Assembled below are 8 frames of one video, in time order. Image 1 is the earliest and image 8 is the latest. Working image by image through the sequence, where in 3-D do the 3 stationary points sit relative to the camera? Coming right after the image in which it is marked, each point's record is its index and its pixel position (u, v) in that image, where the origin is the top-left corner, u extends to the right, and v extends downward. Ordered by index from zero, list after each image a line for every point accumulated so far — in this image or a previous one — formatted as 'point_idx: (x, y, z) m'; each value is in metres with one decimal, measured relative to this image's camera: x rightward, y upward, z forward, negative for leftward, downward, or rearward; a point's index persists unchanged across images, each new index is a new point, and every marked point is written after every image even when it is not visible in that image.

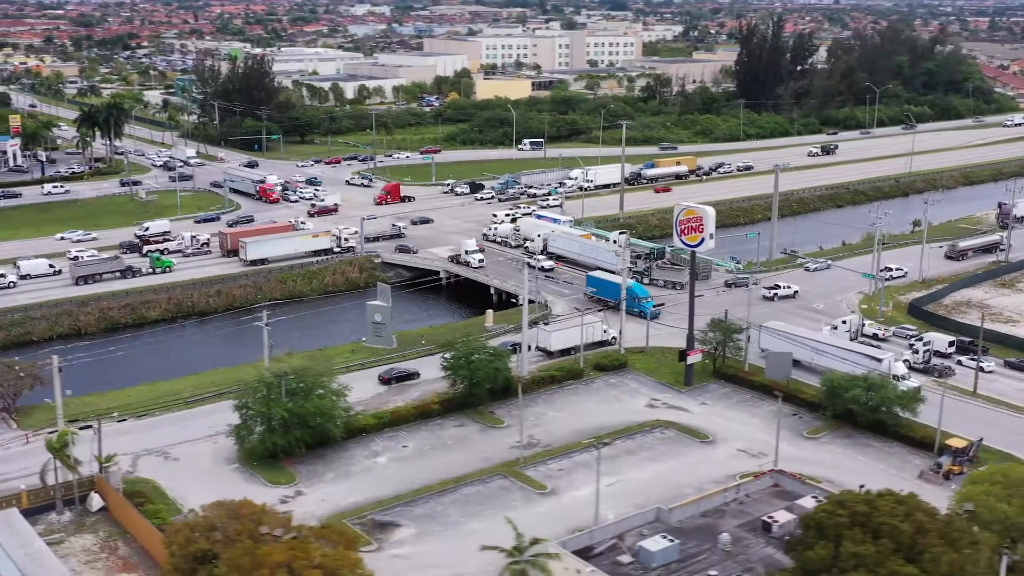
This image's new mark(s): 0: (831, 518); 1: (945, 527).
0: (+4.6, -3.3, +16.7) m
1: (+6.2, -3.4, +16.7) m
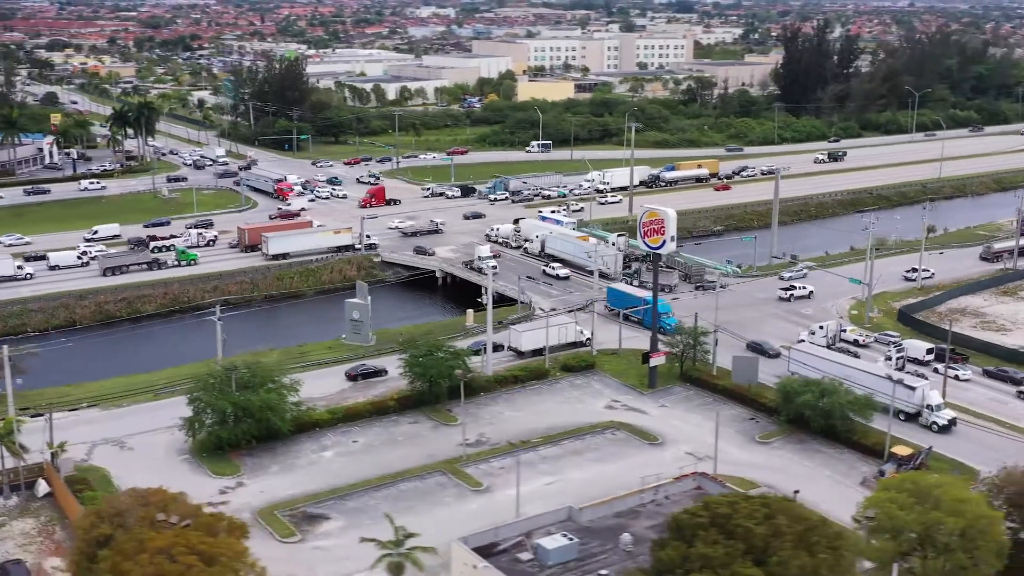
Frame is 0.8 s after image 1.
0: (+2.6, -3.3, +16.7) m
1: (+4.2, -3.5, +16.6) m
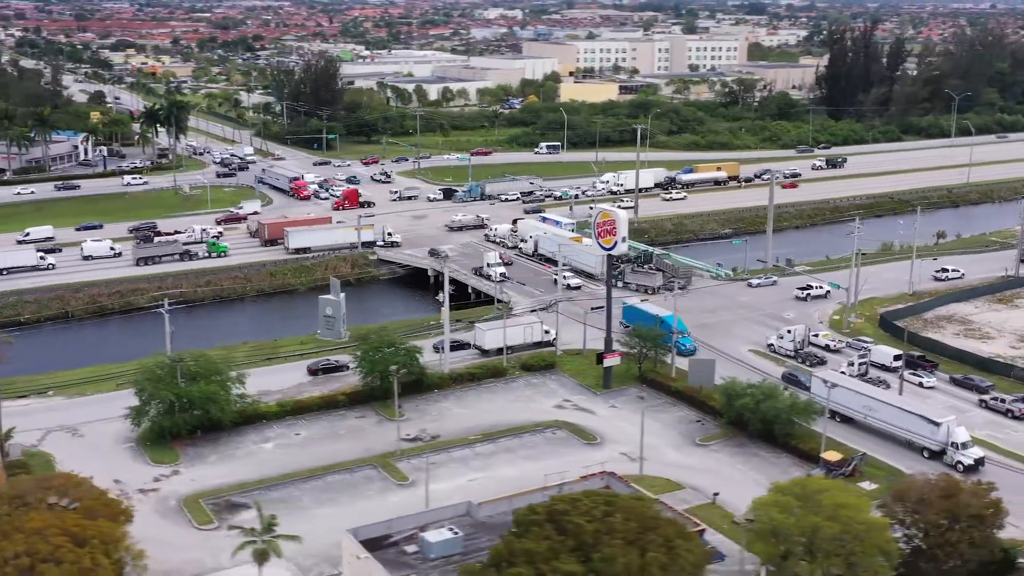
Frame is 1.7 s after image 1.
0: (+0.3, -3.3, +16.9) m
1: (+1.9, -3.5, +16.7) m
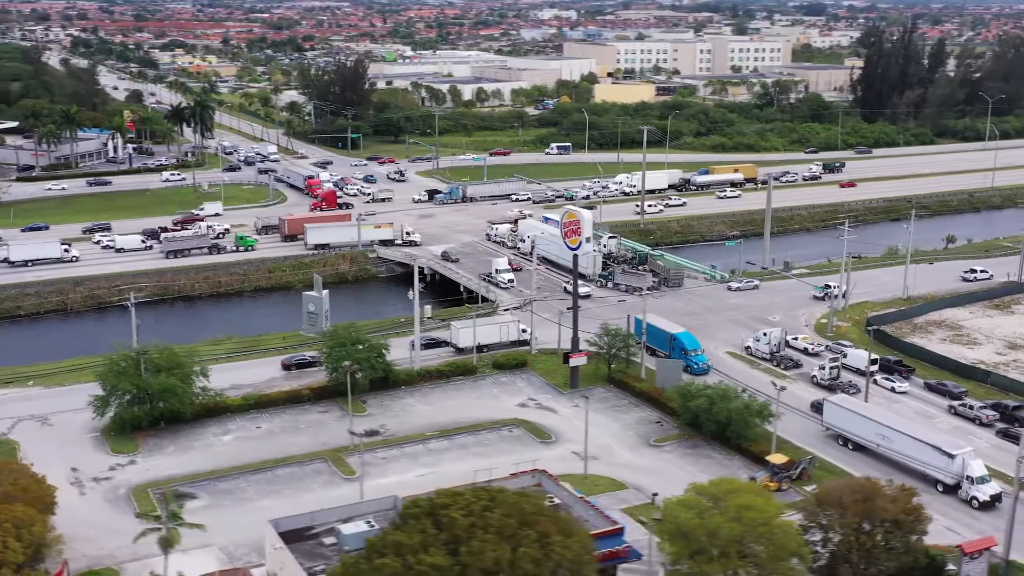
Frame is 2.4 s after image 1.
0: (-1.4, -3.2, +17.2) m
1: (+0.1, -3.5, +16.9) m
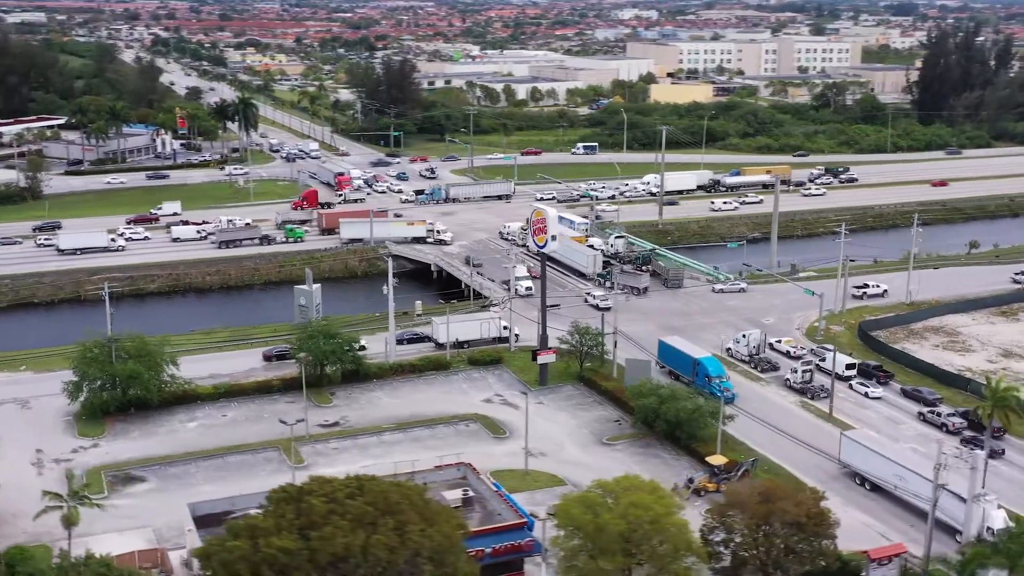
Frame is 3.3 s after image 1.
0: (-3.5, -3.1, +17.7) m
1: (-1.9, -3.4, +17.3) m
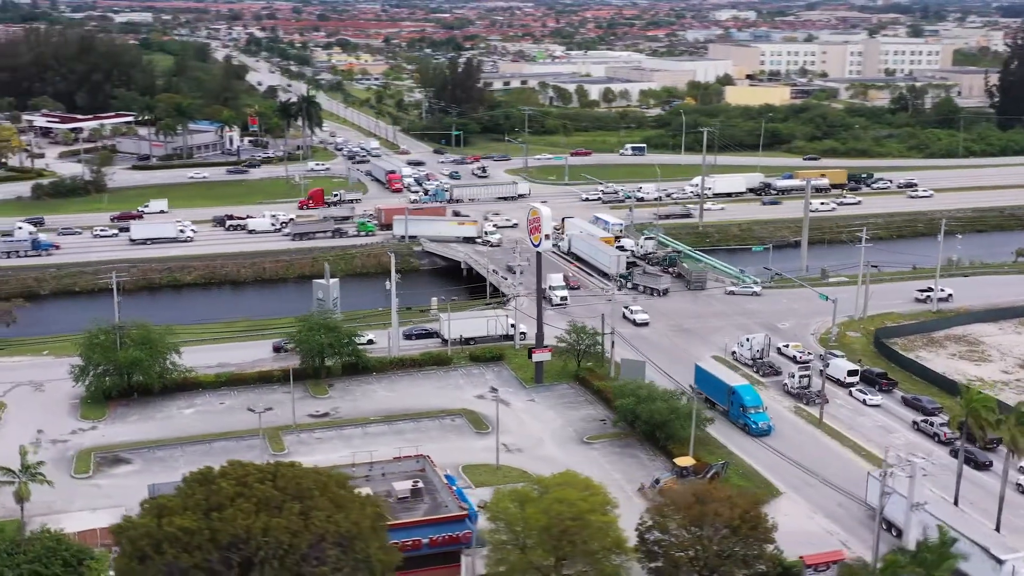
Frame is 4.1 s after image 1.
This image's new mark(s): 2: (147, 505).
0: (-4.9, -3.0, +18.4) m
1: (-3.4, -3.2, +17.9) m
2: (-5.6, -3.3, +17.8) m
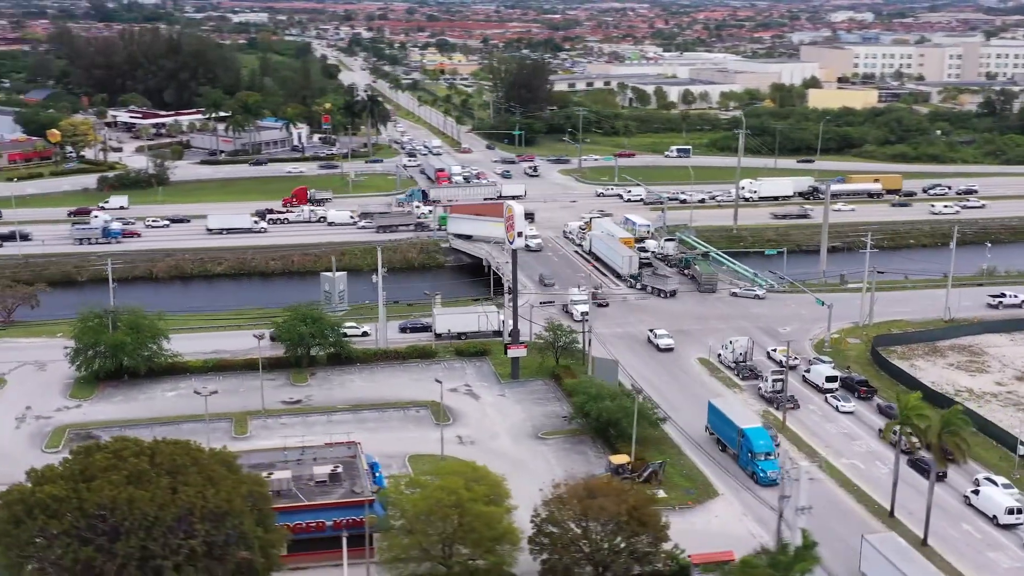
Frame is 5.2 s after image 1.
0: (-7.0, -2.7, +19.5) m
1: (-5.6, -3.0, +18.8) m
2: (-7.8, -3.0, +18.9) m
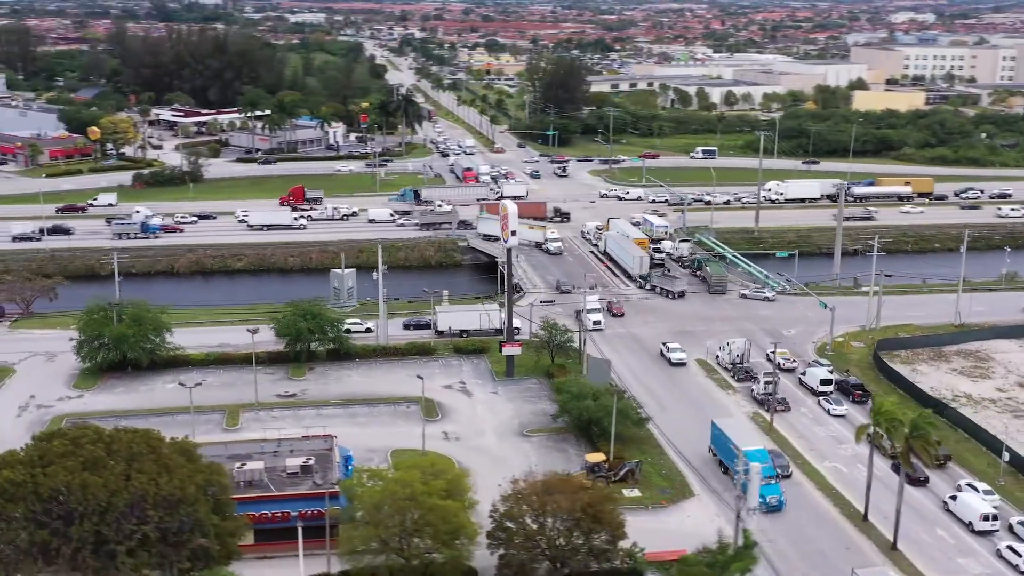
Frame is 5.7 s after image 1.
0: (-7.9, -2.6, +20.1) m
1: (-6.5, -2.9, +19.3) m
2: (-8.7, -2.9, +19.6) m
